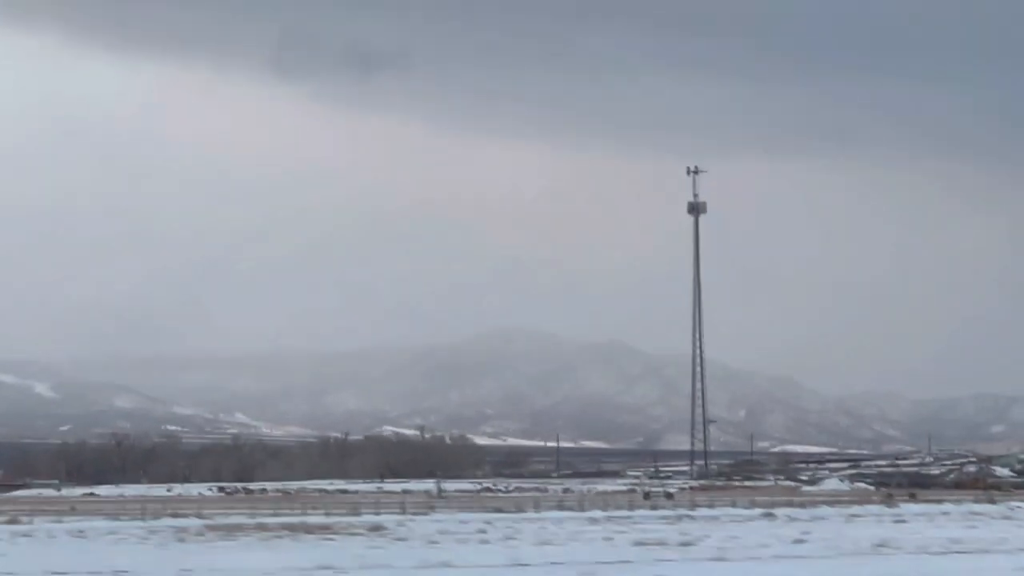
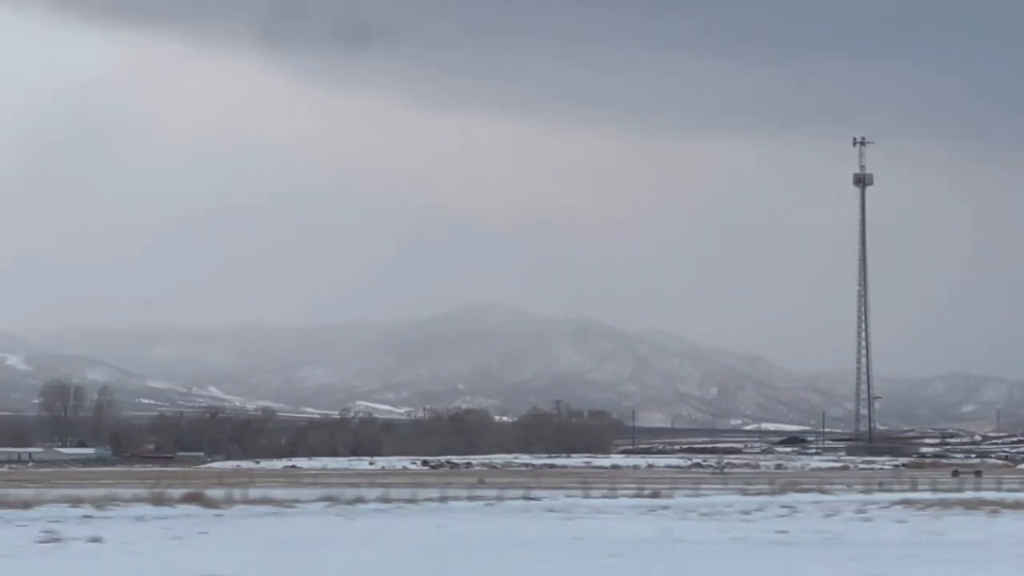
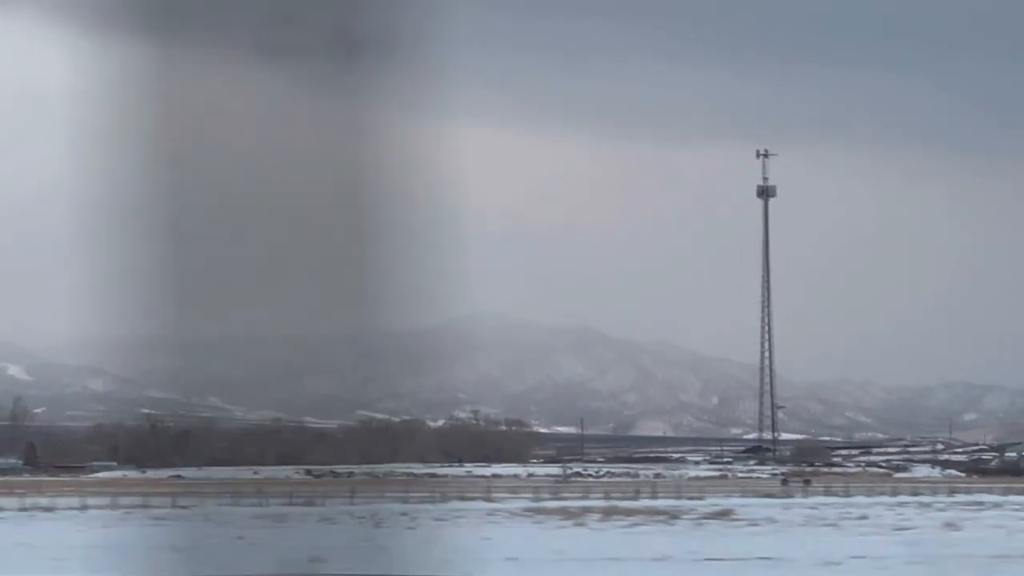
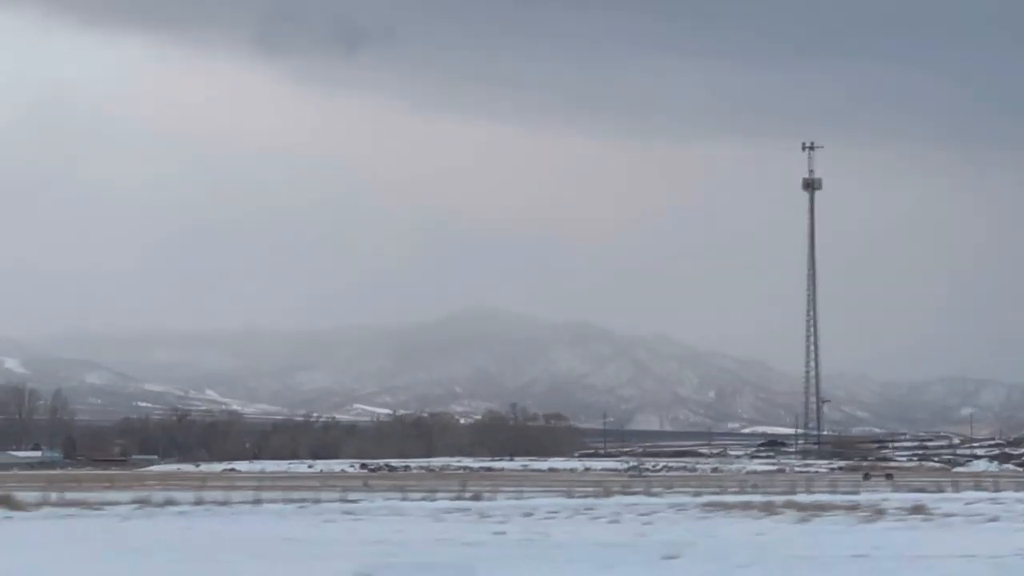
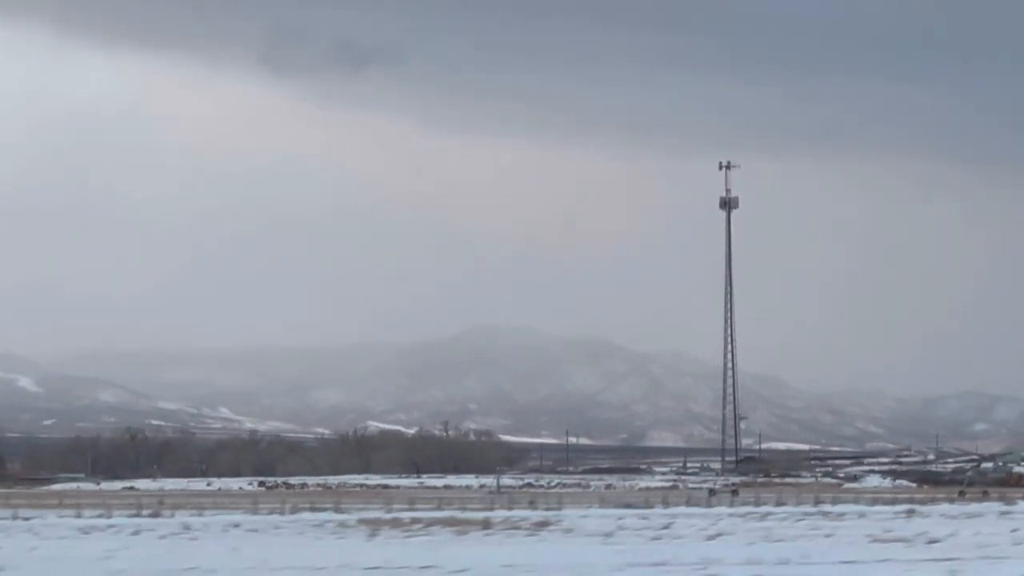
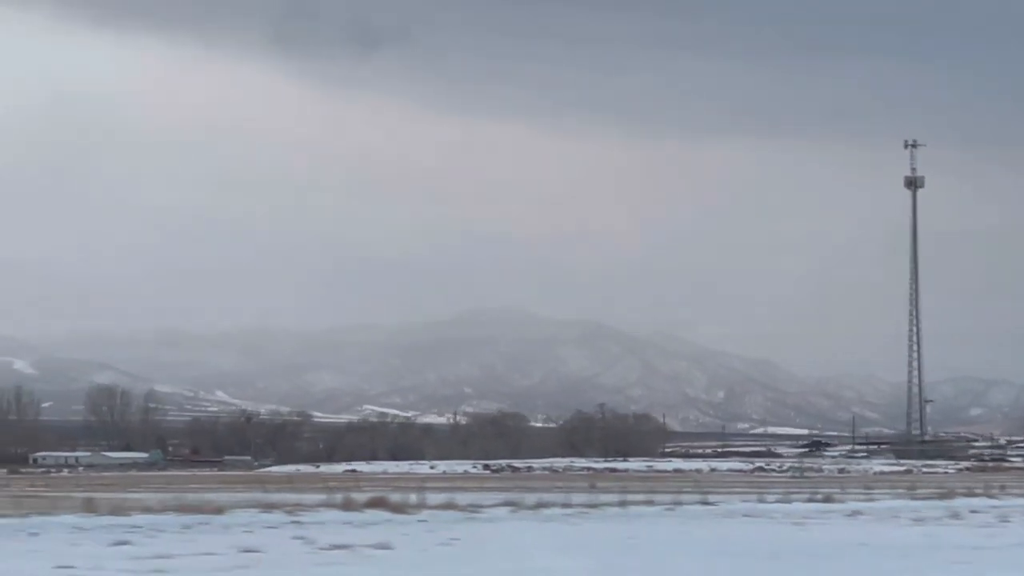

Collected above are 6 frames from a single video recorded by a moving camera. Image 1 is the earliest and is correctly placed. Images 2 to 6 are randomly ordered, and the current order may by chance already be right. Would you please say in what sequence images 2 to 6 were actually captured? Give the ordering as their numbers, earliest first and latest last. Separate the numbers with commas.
5, 3, 4, 2, 6
